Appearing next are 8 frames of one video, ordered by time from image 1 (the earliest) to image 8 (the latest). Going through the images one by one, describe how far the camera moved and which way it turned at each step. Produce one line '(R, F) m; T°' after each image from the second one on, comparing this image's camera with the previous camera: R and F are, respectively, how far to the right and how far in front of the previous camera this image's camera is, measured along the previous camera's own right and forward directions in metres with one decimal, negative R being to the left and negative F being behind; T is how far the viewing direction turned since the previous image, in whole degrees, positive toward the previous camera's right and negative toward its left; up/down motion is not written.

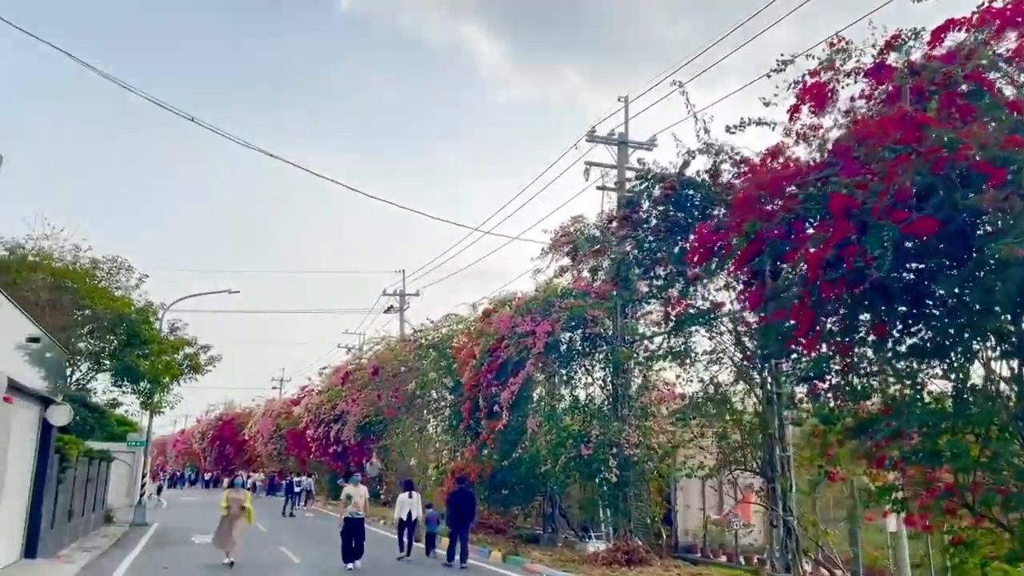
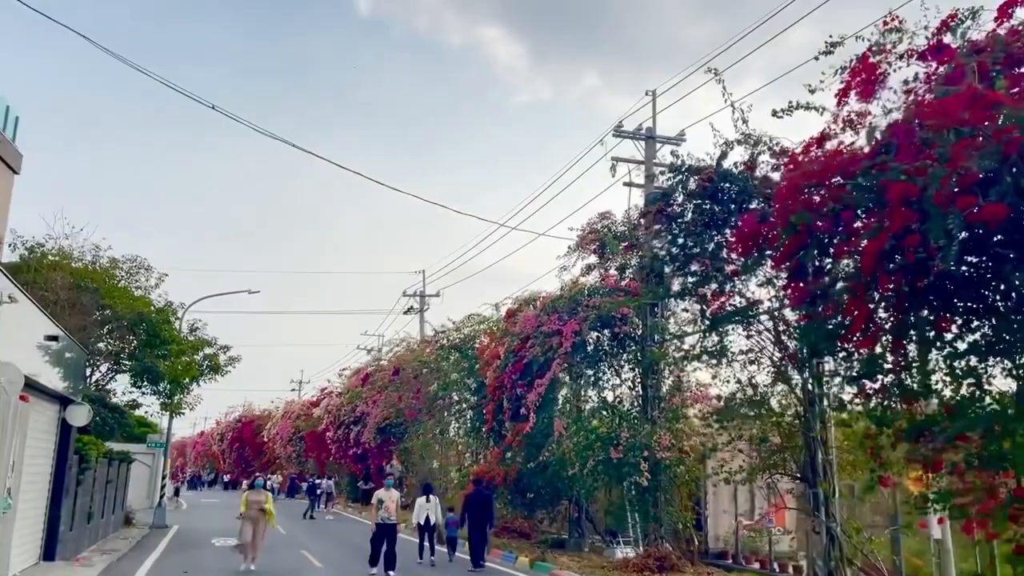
(-0.2, +0.5) m; -1°
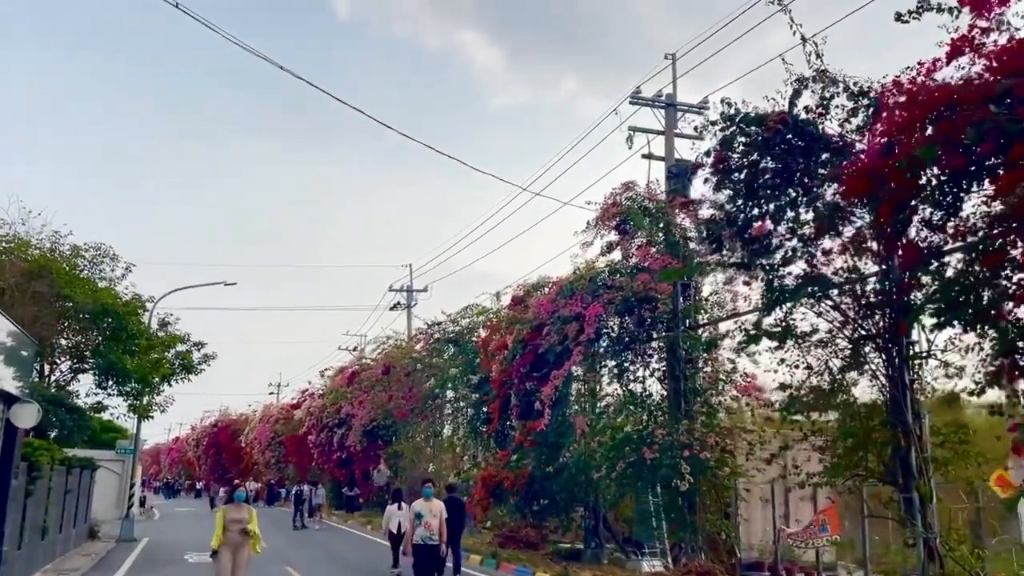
(-0.7, +2.3) m; +1°
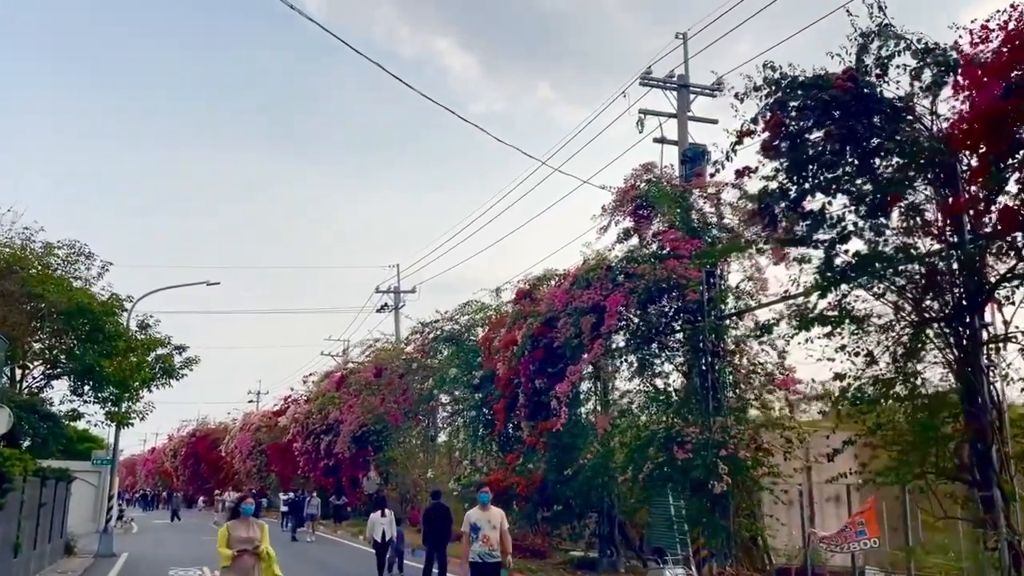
(-0.7, +1.2) m; +1°
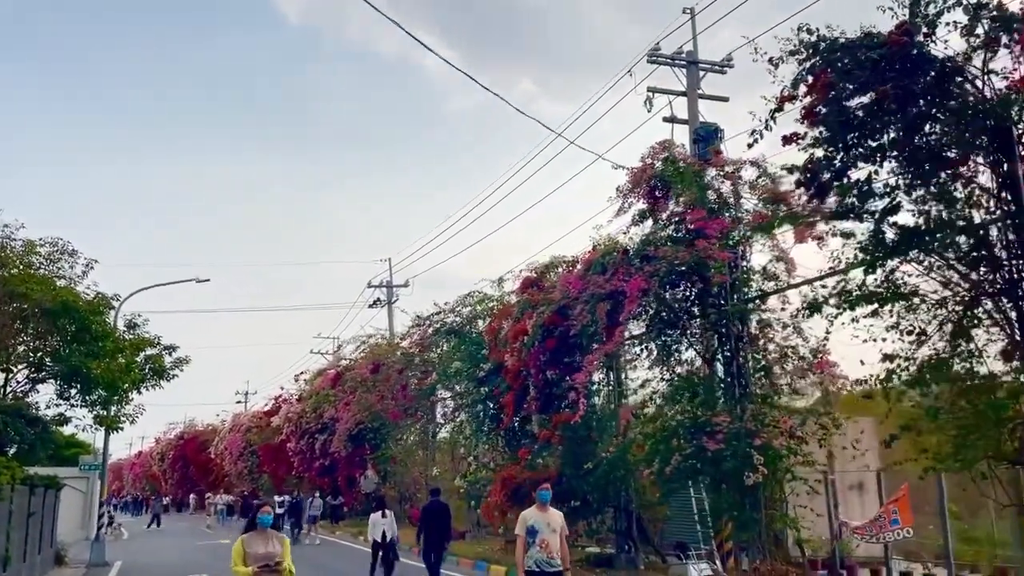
(-0.5, +0.8) m; +1°
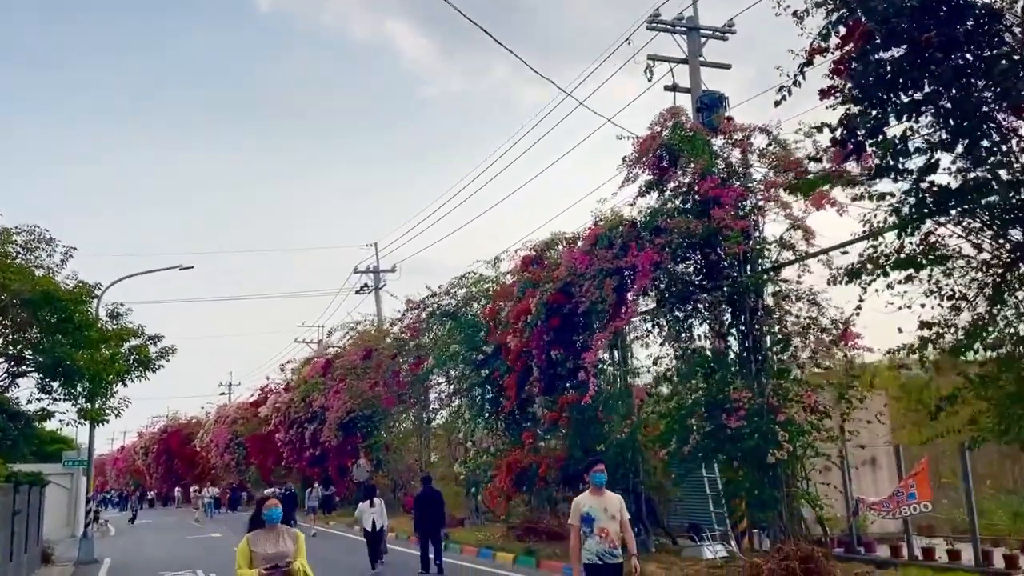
(-0.4, +0.6) m; +1°
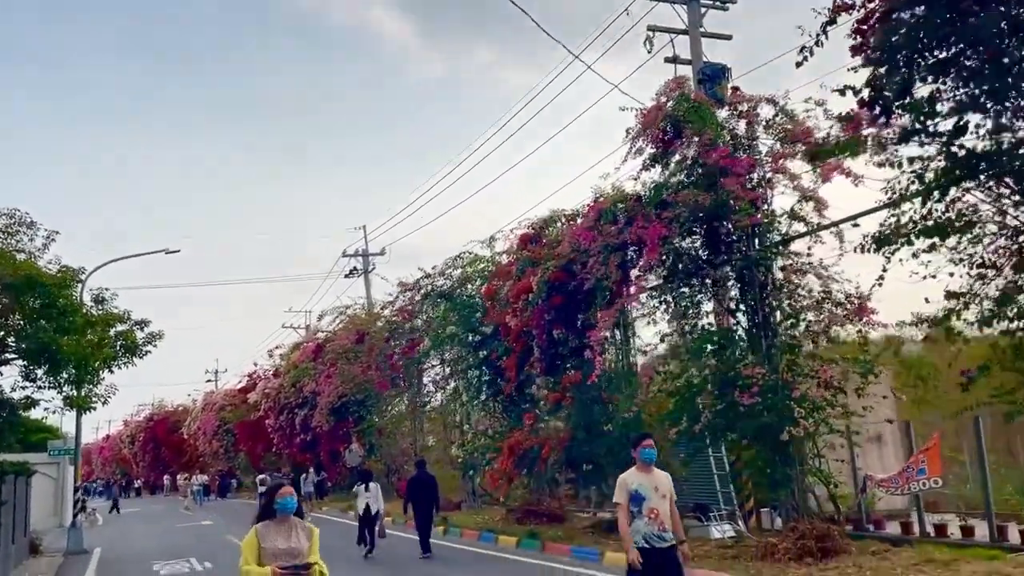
(-0.3, +0.4) m; +1°
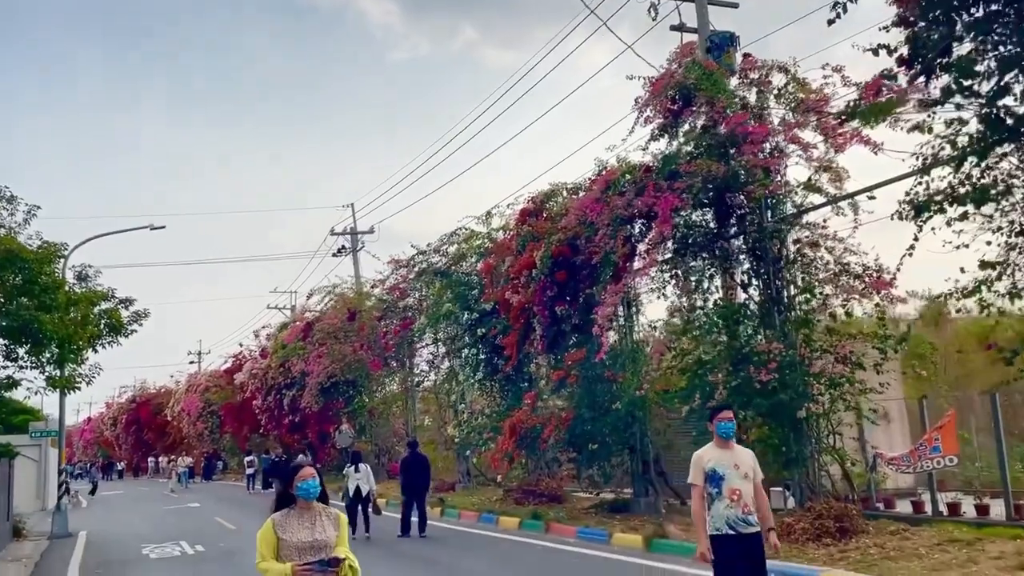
(-0.4, +0.5) m; +1°
